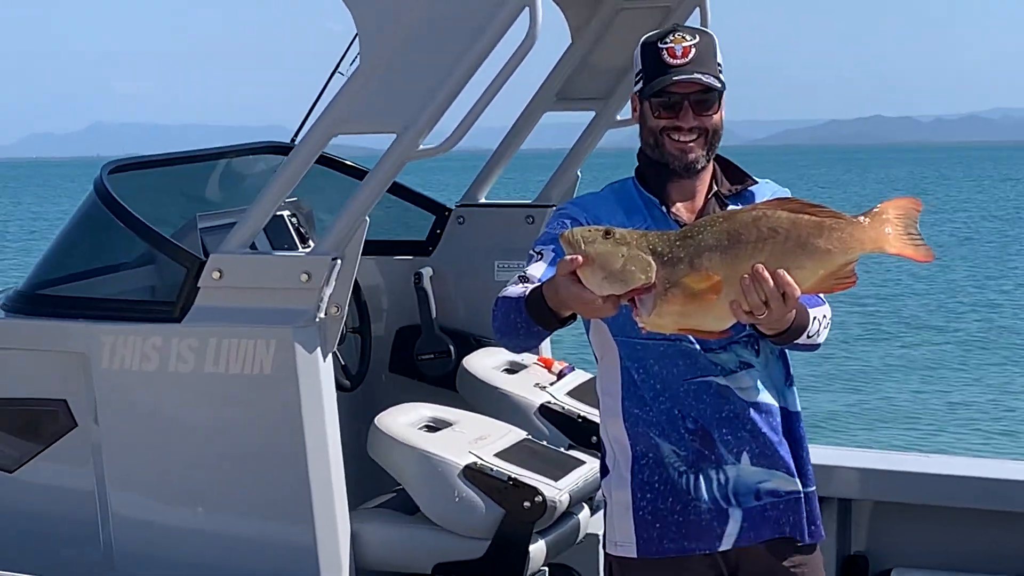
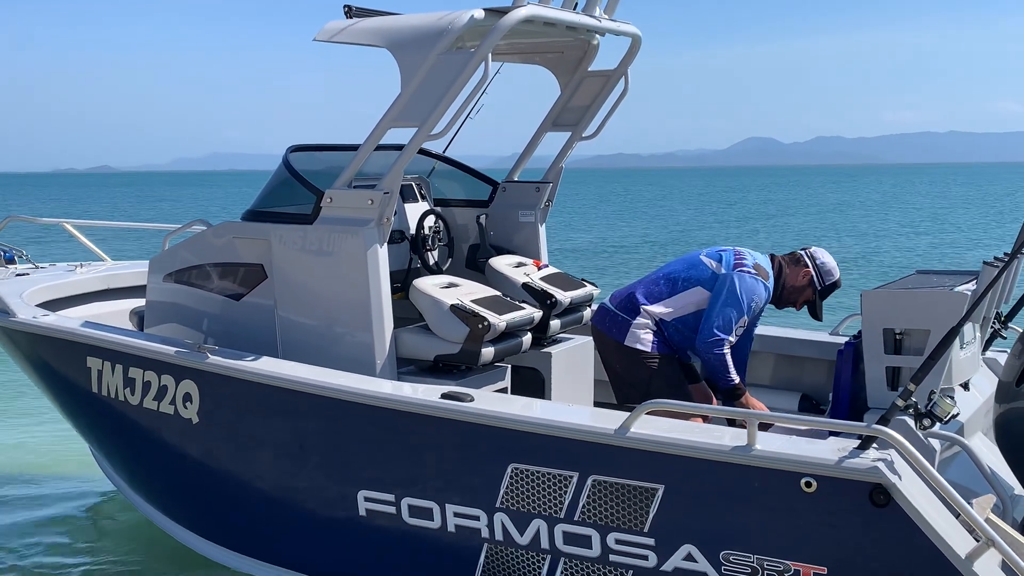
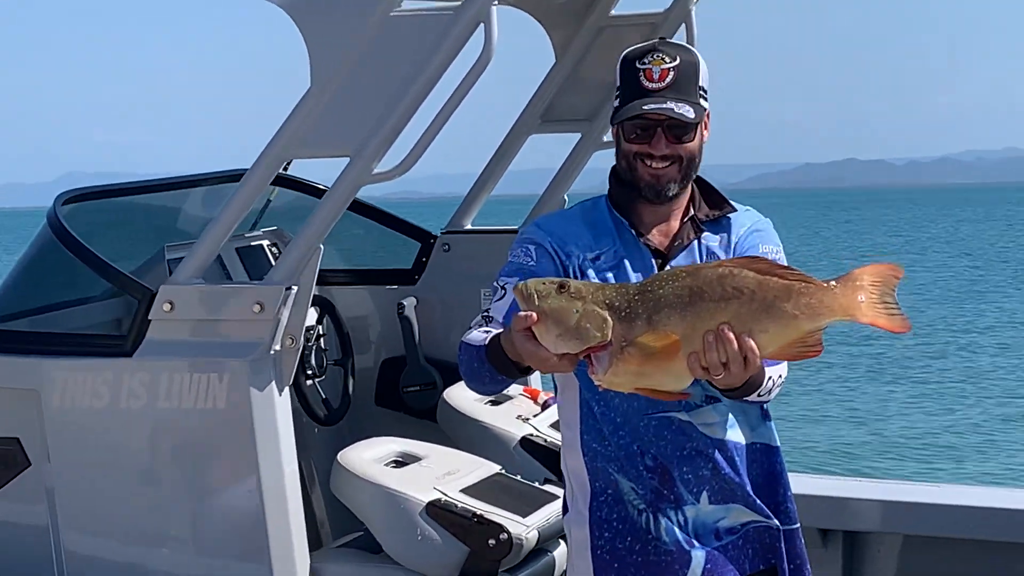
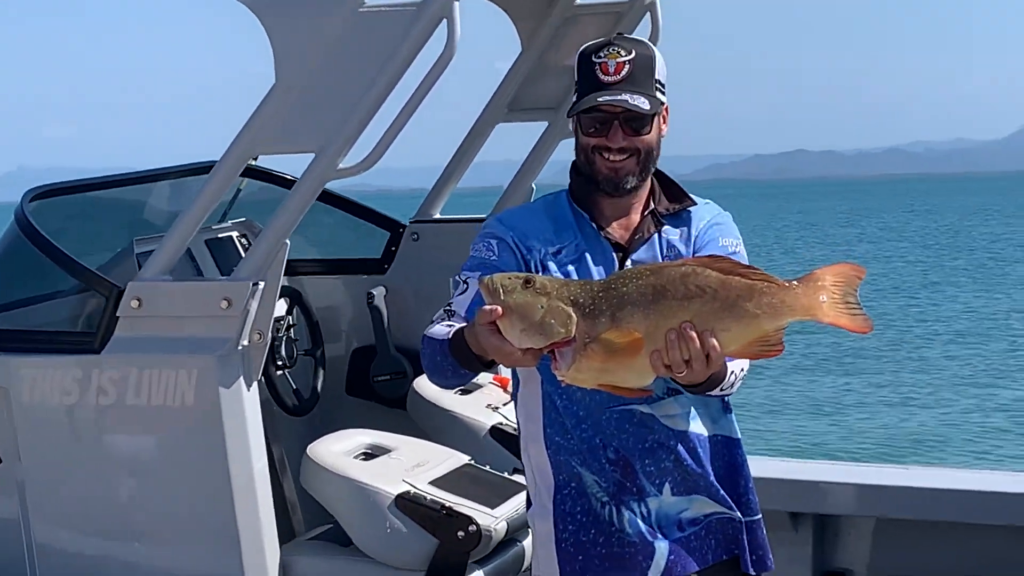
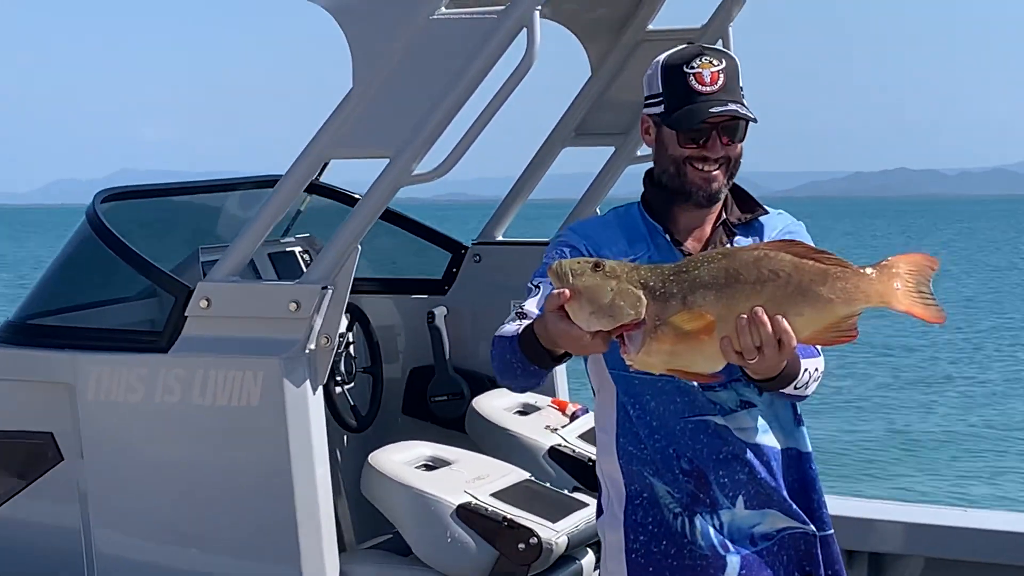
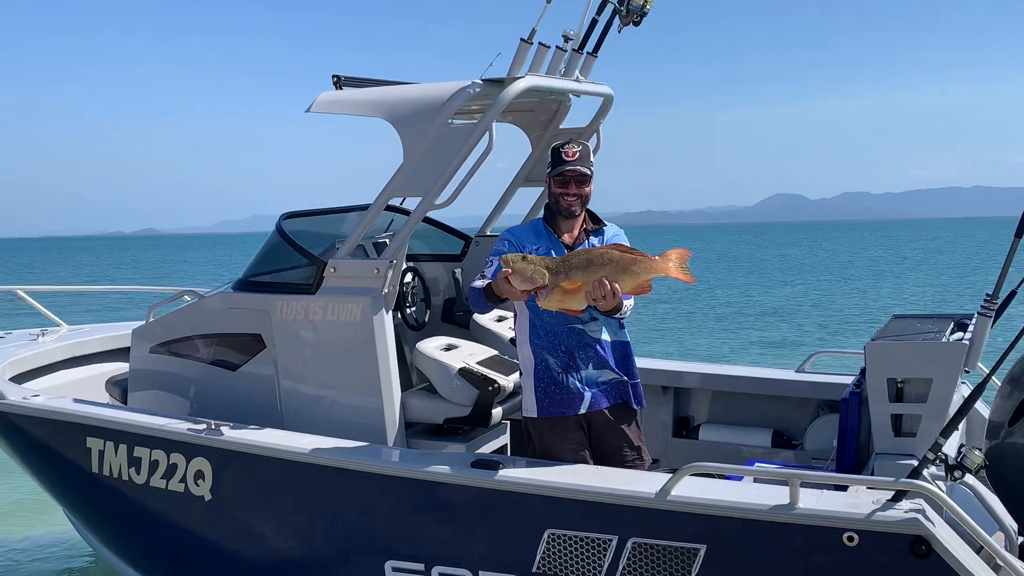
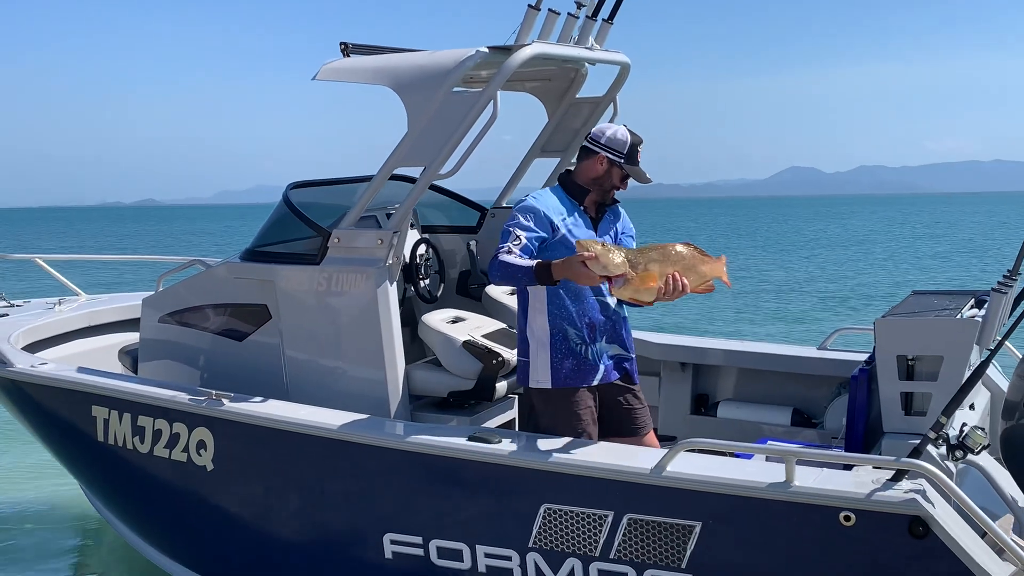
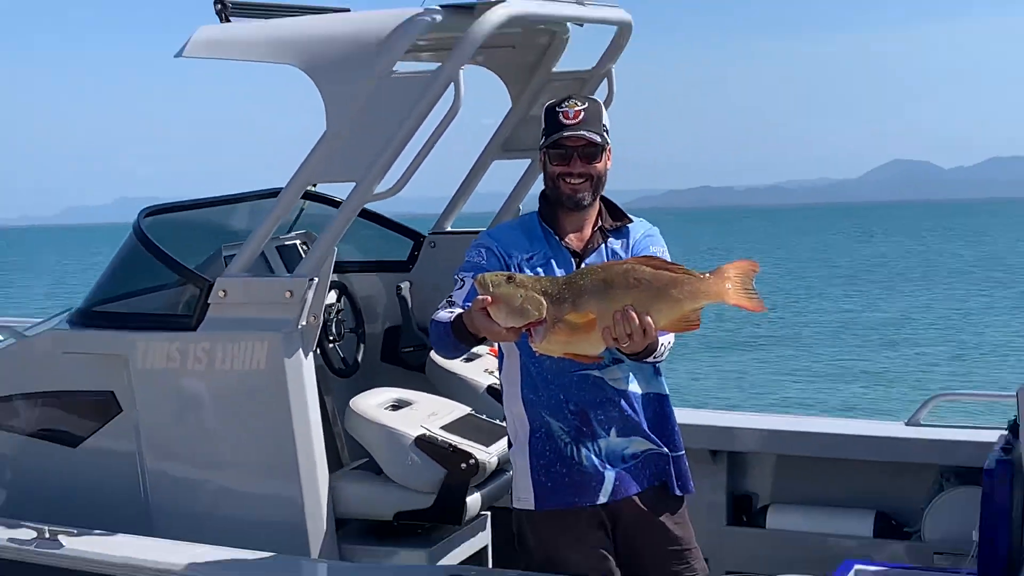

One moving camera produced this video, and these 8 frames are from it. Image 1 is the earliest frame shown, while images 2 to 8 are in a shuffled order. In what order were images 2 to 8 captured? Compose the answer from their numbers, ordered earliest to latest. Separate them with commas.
5, 3, 4, 8, 6, 7, 2
